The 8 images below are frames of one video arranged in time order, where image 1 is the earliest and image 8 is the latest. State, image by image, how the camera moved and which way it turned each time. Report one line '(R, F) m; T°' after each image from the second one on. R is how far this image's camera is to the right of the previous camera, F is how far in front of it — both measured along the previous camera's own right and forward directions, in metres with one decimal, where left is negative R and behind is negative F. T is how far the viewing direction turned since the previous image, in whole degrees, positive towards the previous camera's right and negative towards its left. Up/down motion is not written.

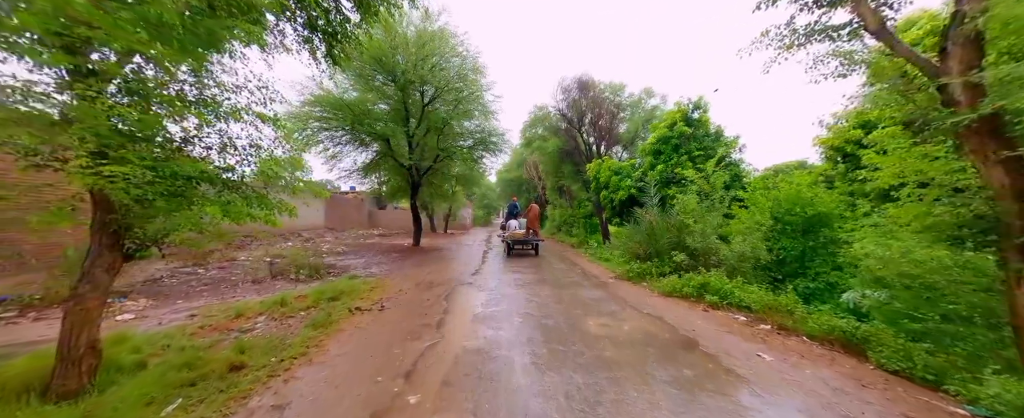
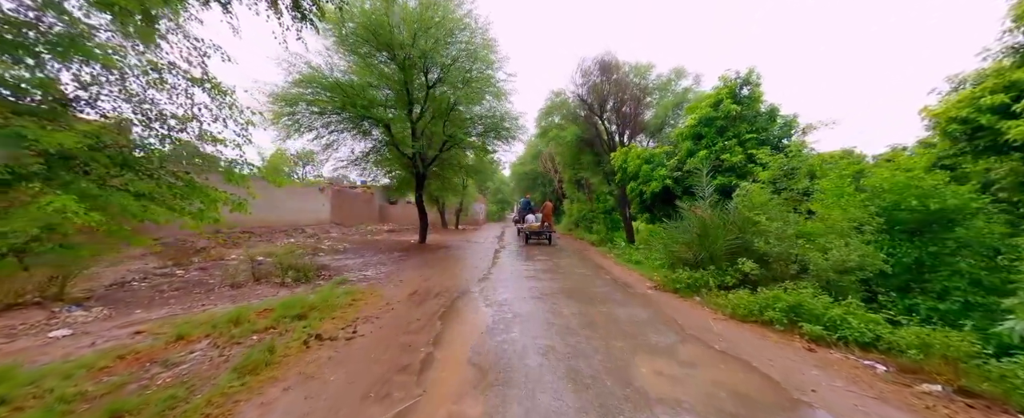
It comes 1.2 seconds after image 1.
(0.0, +1.4) m; -3°
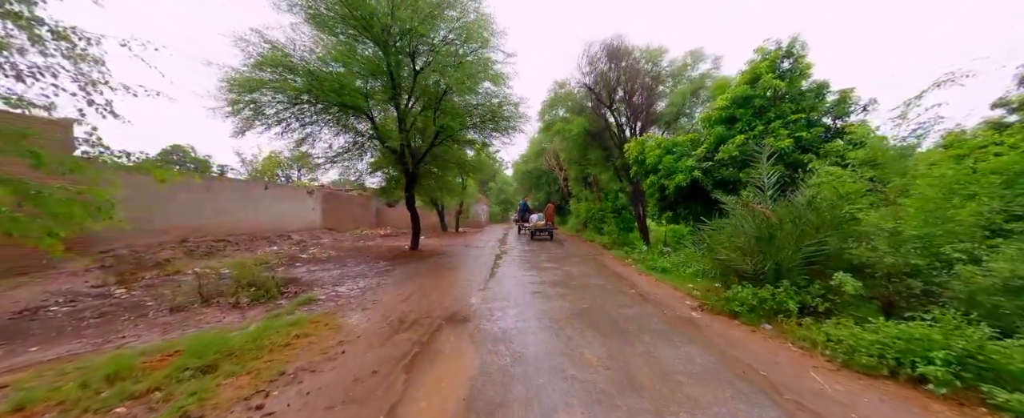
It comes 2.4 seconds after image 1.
(+0.1, +1.5) m; -1°
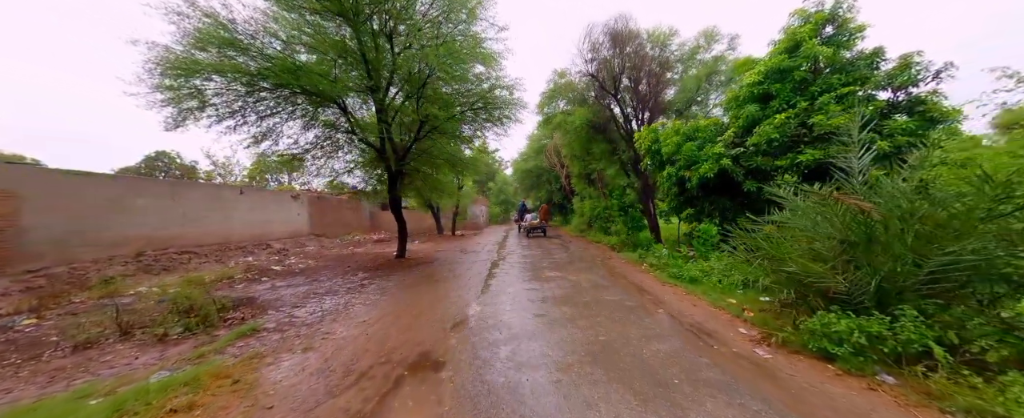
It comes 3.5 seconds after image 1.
(+0.1, +1.3) m; 0°
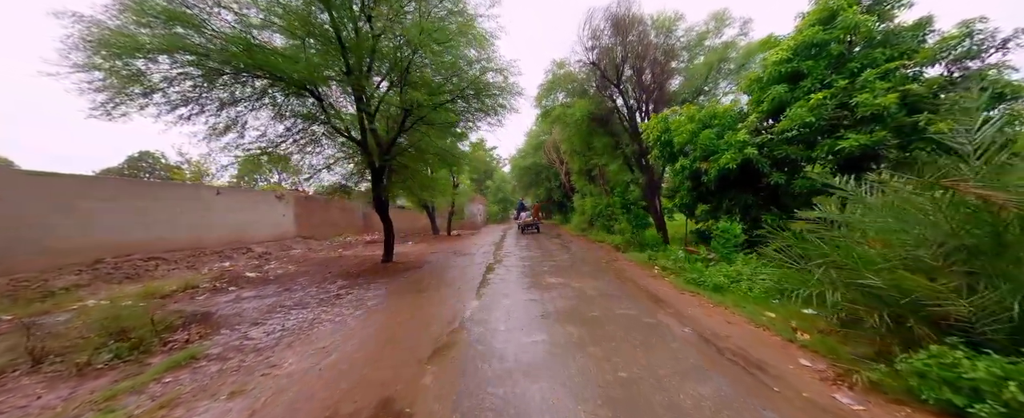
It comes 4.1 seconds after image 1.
(+0.1, +0.9) m; 0°
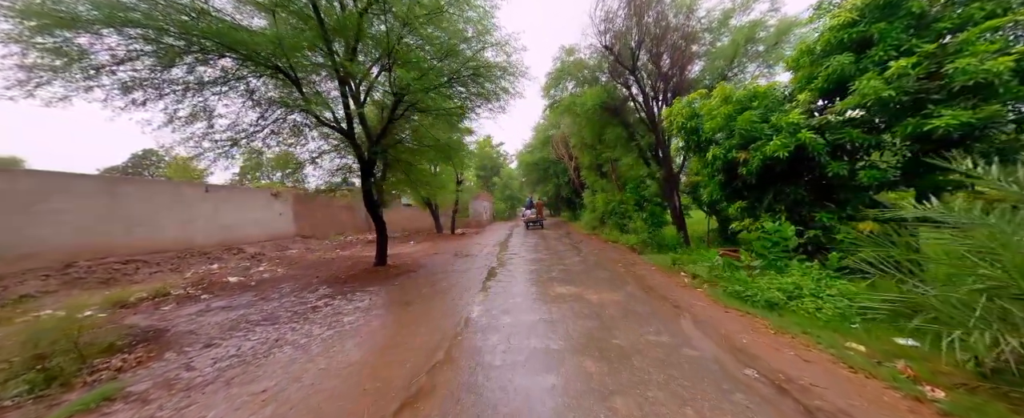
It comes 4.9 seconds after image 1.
(+0.1, +1.0) m; -1°
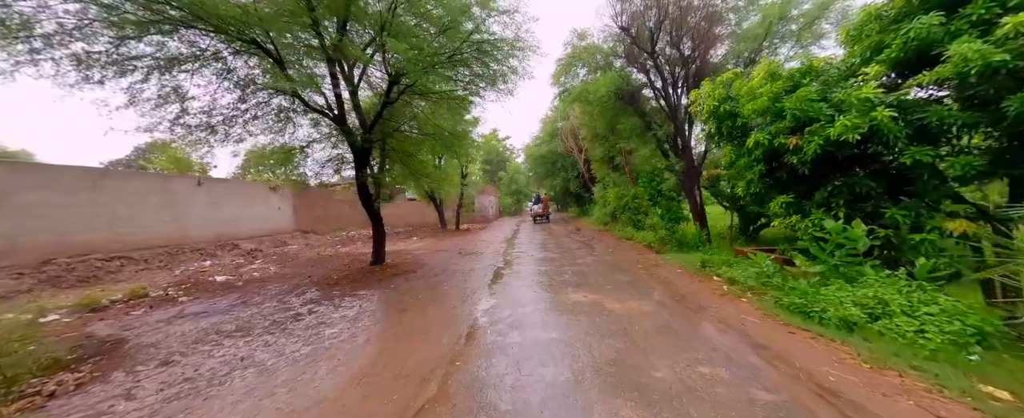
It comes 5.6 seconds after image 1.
(-0.1, +0.8) m; -1°
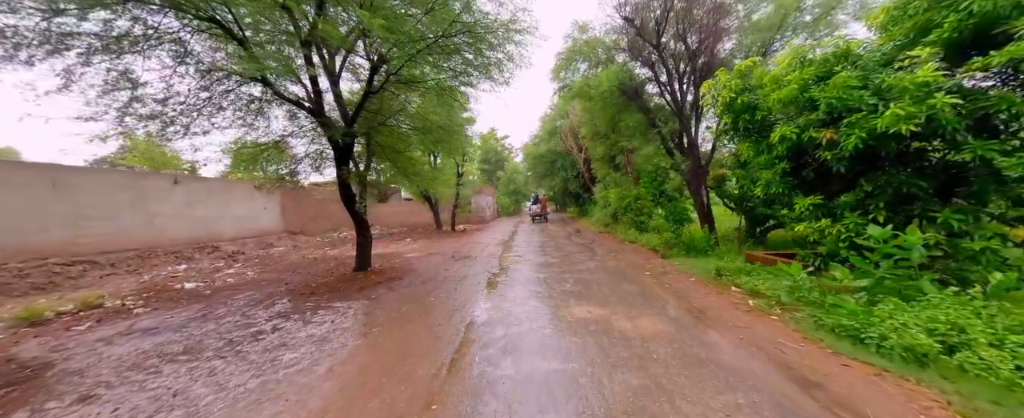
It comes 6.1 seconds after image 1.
(+0.1, +0.7) m; 0°
